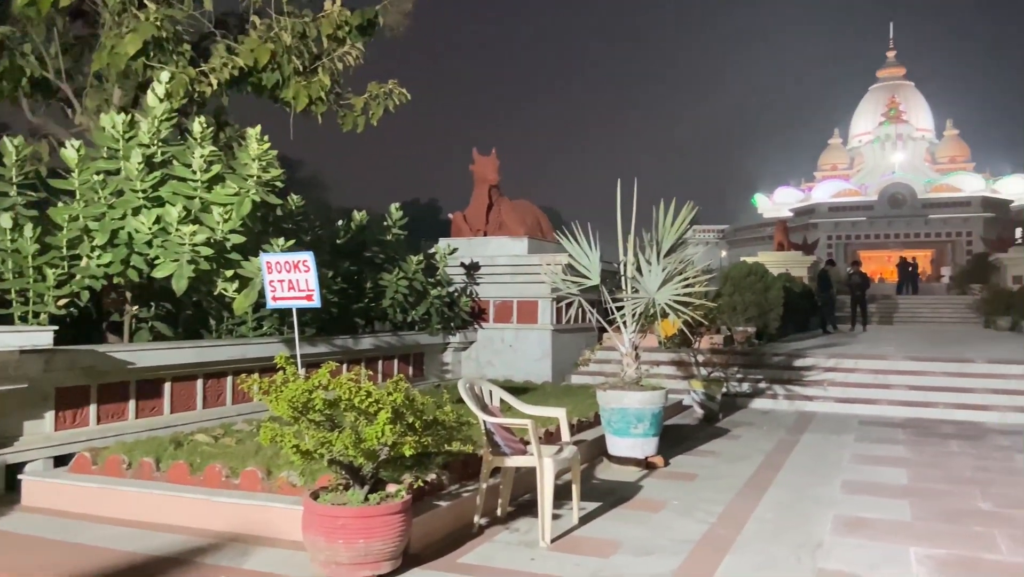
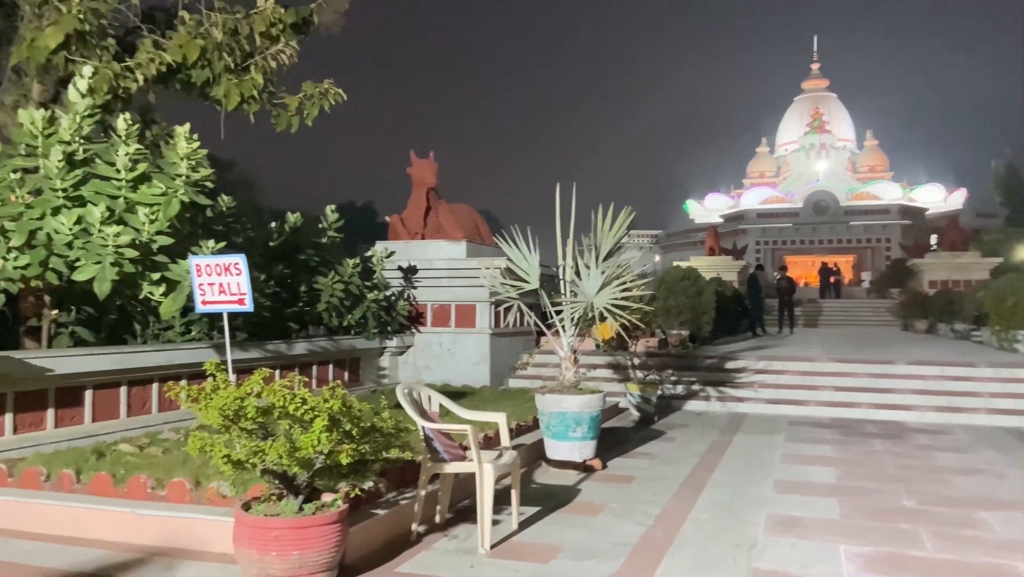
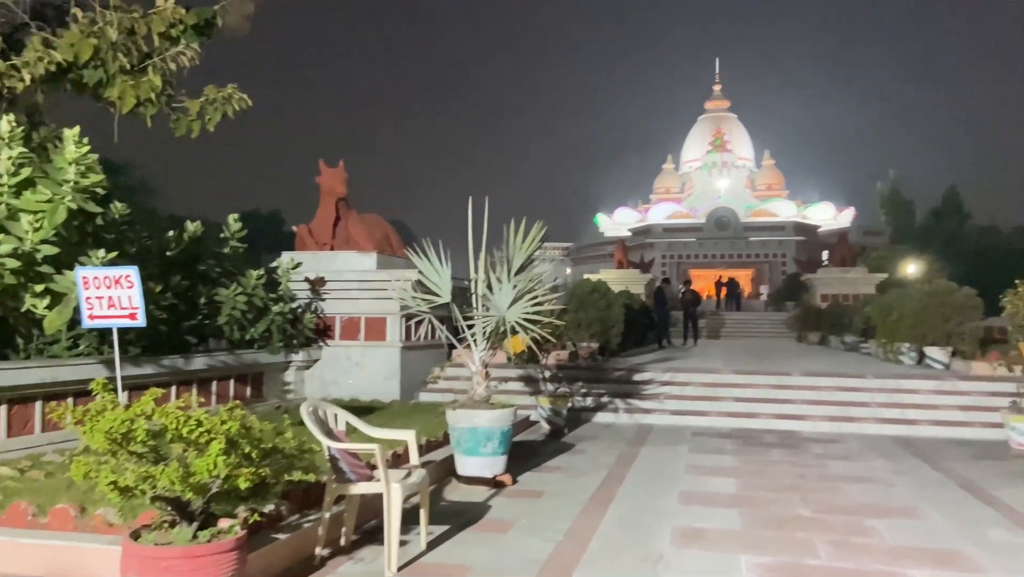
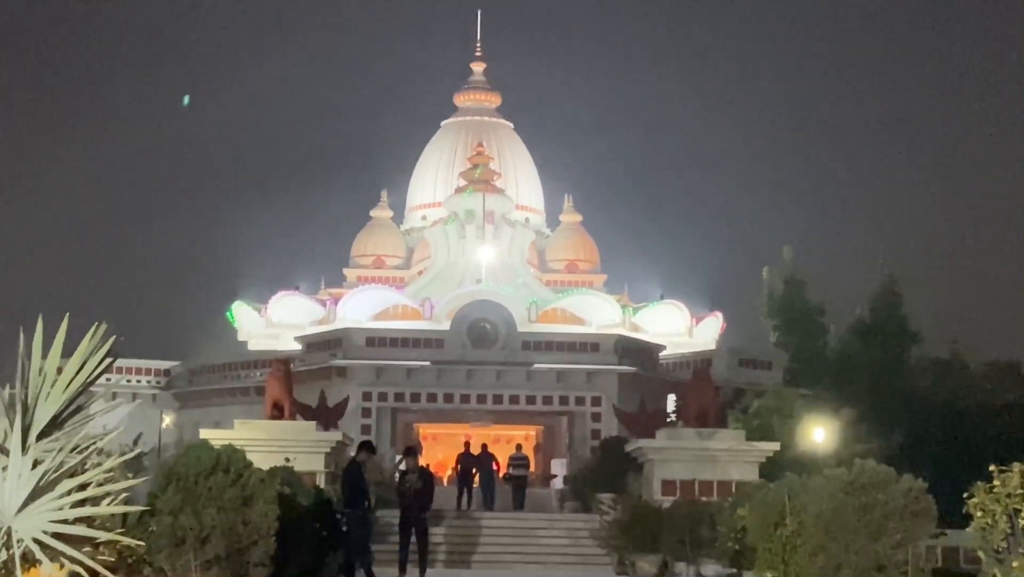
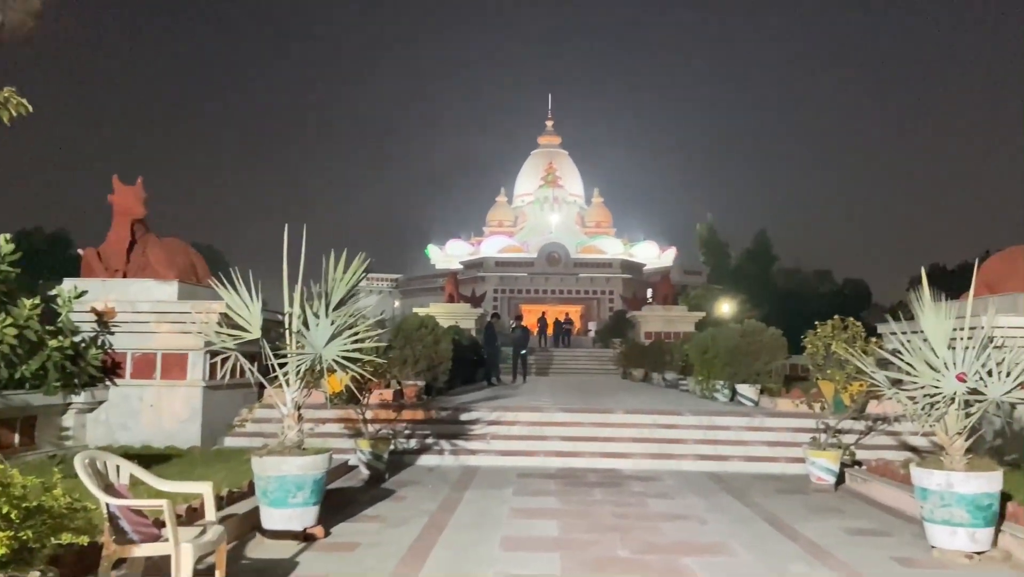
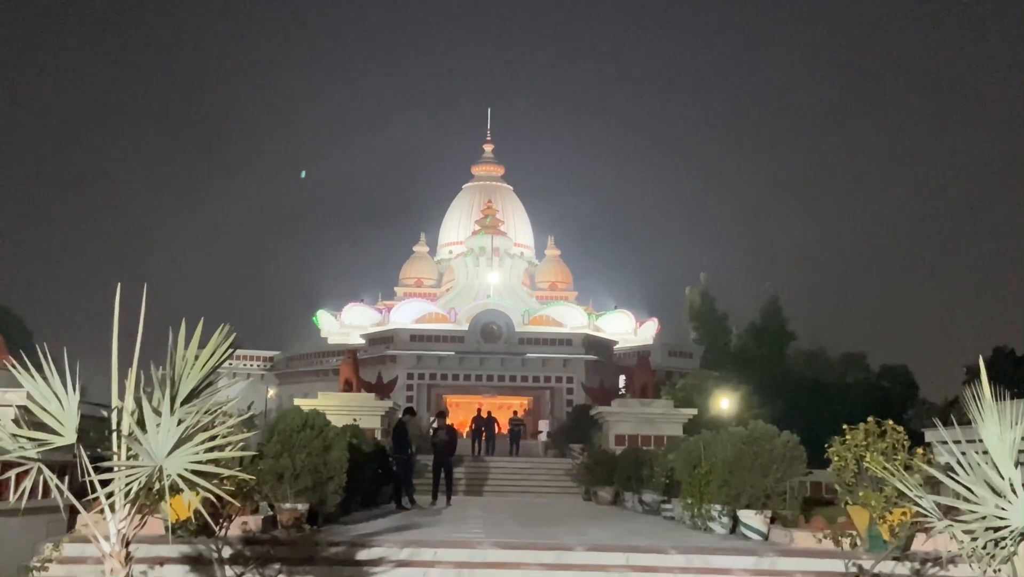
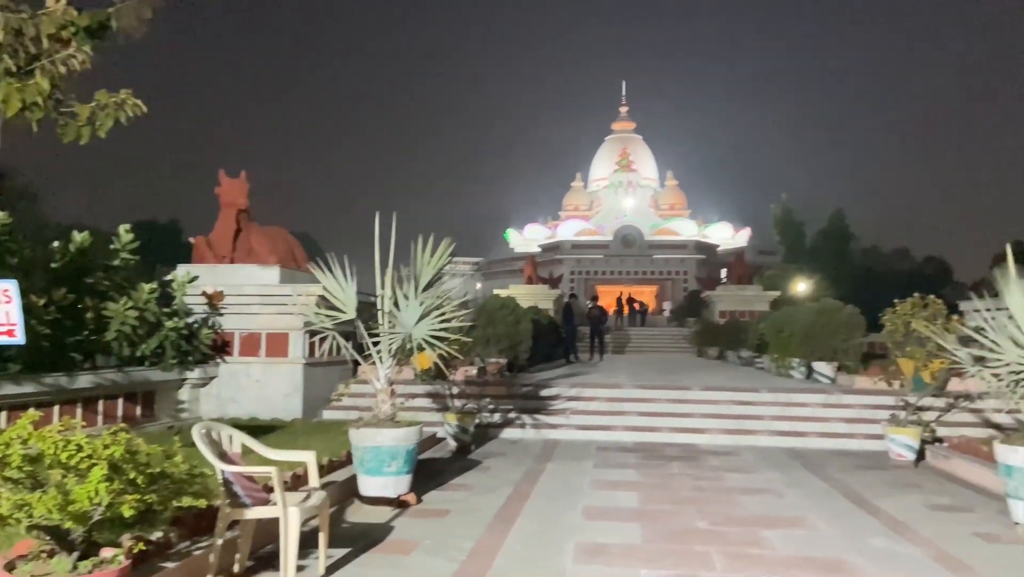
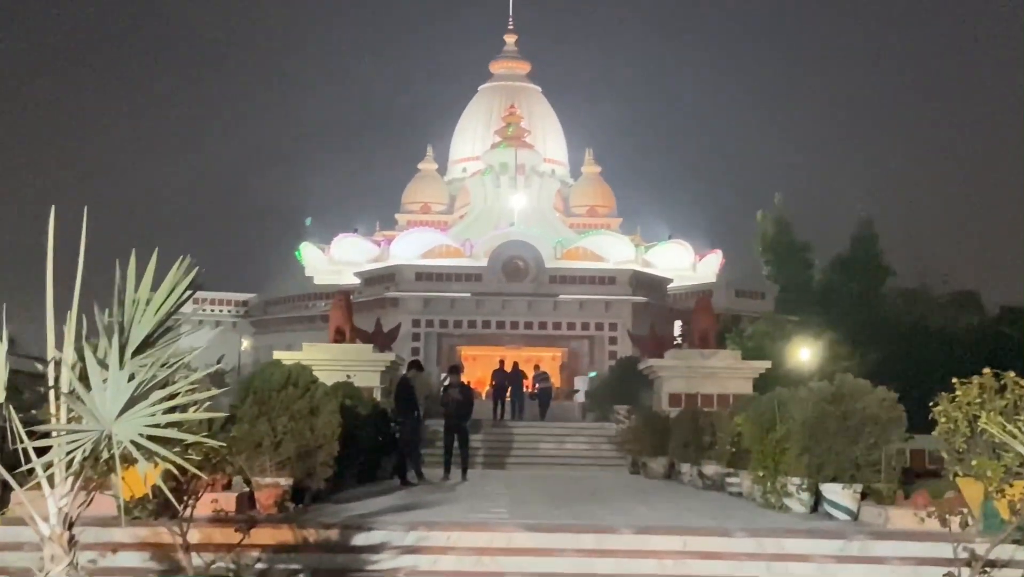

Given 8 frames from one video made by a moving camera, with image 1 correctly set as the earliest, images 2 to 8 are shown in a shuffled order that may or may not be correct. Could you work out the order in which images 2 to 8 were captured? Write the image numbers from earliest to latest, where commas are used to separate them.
2, 3, 7, 5, 8, 4, 6
